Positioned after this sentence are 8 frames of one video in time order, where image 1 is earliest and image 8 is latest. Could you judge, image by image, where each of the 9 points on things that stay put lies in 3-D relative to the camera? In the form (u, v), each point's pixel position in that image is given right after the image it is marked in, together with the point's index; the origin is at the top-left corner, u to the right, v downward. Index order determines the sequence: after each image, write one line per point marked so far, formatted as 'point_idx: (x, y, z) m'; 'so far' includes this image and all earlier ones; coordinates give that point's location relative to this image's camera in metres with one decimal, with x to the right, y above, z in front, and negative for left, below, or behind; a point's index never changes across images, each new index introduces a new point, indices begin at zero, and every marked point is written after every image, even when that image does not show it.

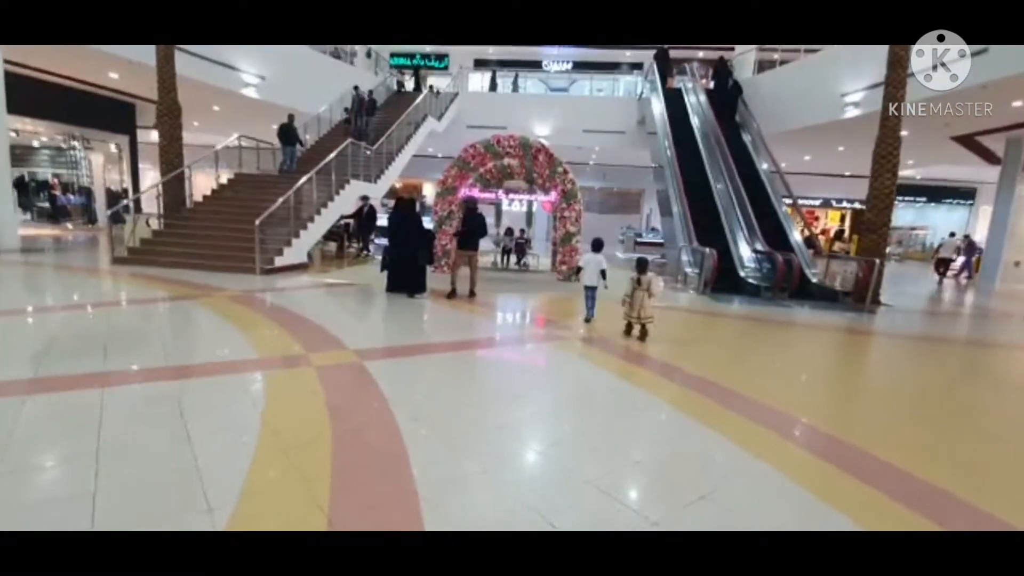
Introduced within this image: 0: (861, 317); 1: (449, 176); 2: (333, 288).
0: (+4.6, -0.4, +7.6) m
1: (-1.0, +1.8, +8.9) m
2: (-2.4, 0.0, +7.3) m
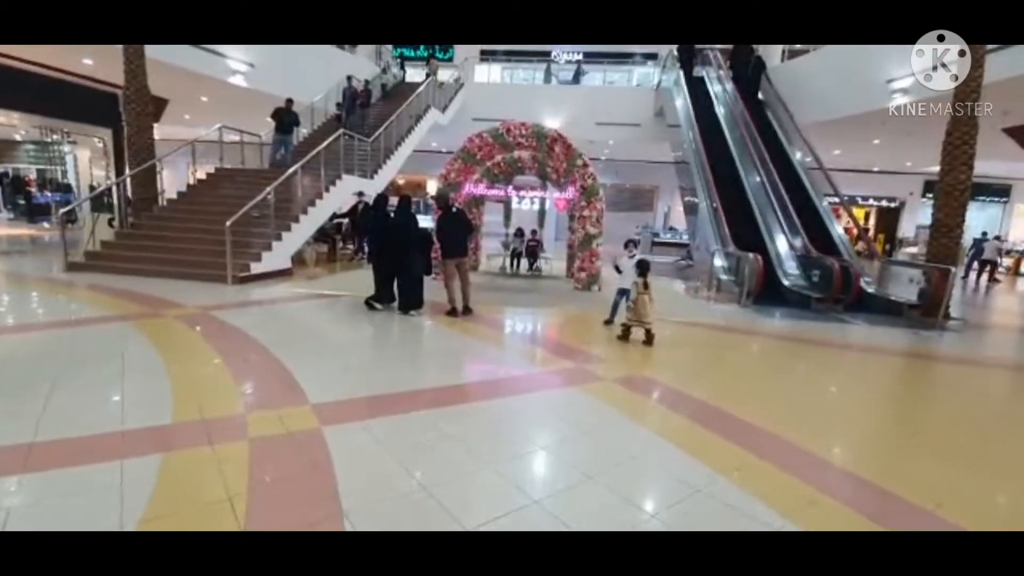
0: (+4.8, -0.5, +6.6) m
1: (-0.8, +1.7, +7.9) m
2: (-2.2, -0.1, +6.4) m
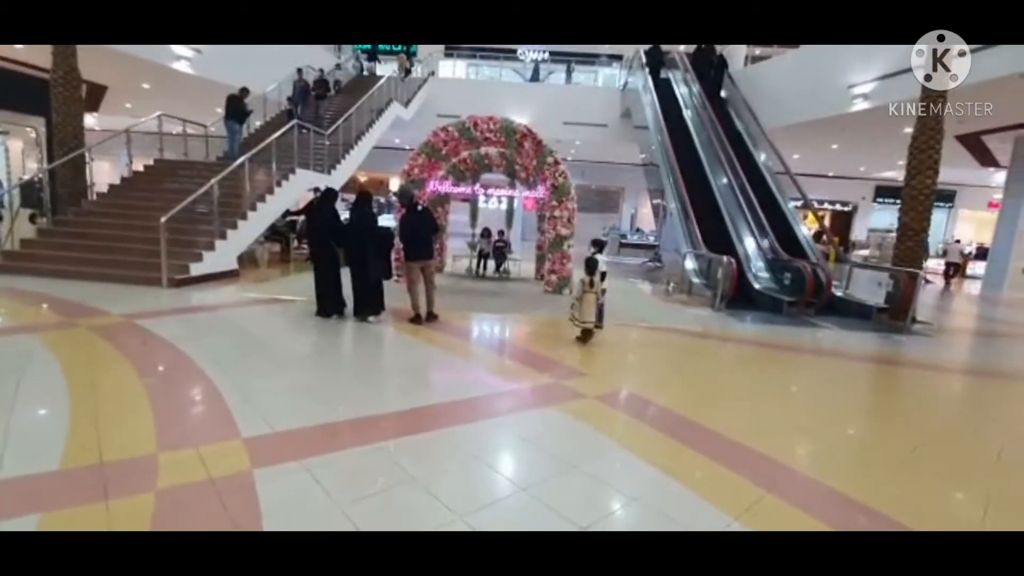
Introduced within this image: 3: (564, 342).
0: (+4.4, -0.6, +6.5) m
1: (-1.3, +1.6, +7.4) m
2: (-2.6, -0.2, +5.8) m
3: (+0.5, -0.5, +5.5) m
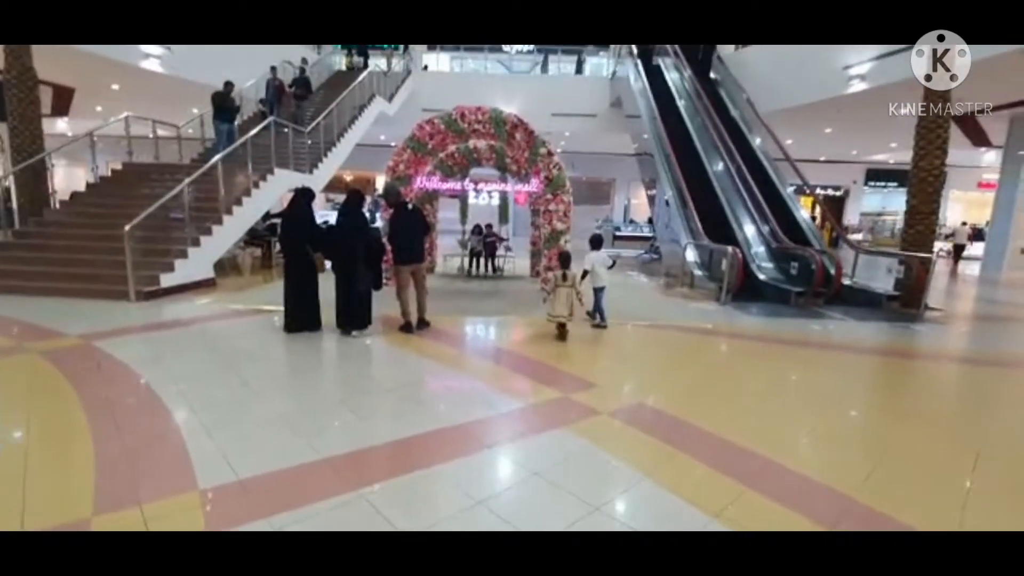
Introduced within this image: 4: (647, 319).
0: (+4.4, -0.4, +6.3) m
1: (-1.4, +1.6, +7.0) m
2: (-2.6, -0.2, +5.5) m
3: (+0.5, -0.5, +5.2) m
4: (+1.5, -0.4, +6.5) m
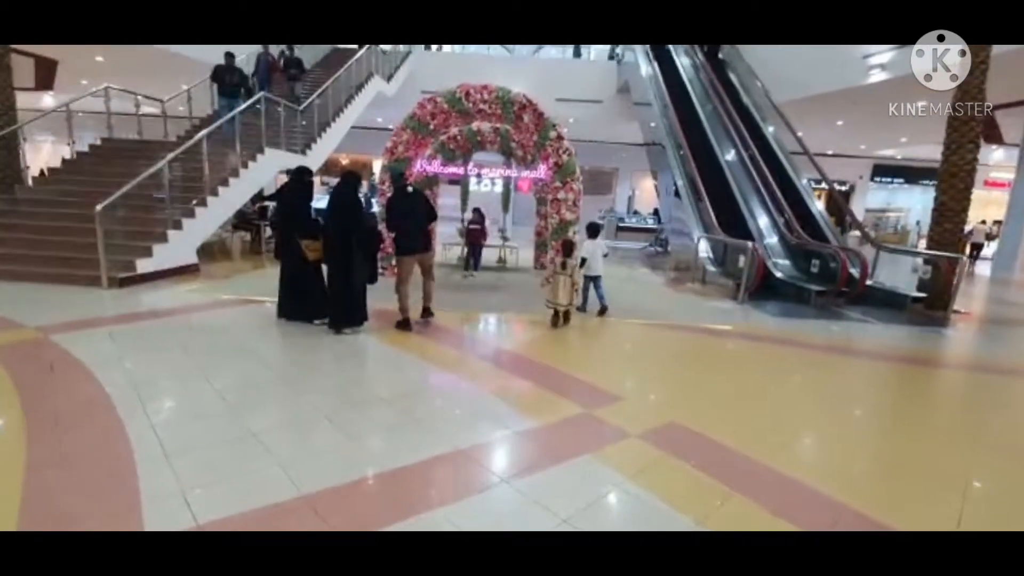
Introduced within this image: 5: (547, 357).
0: (+4.4, -0.5, +5.9) m
1: (-1.3, +1.7, +6.6) m
2: (-2.6, -0.1, +5.0) m
3: (+0.5, -0.5, +4.8) m
4: (+1.6, -0.3, +6.1) m
5: (+0.3, -0.5, +4.3) m
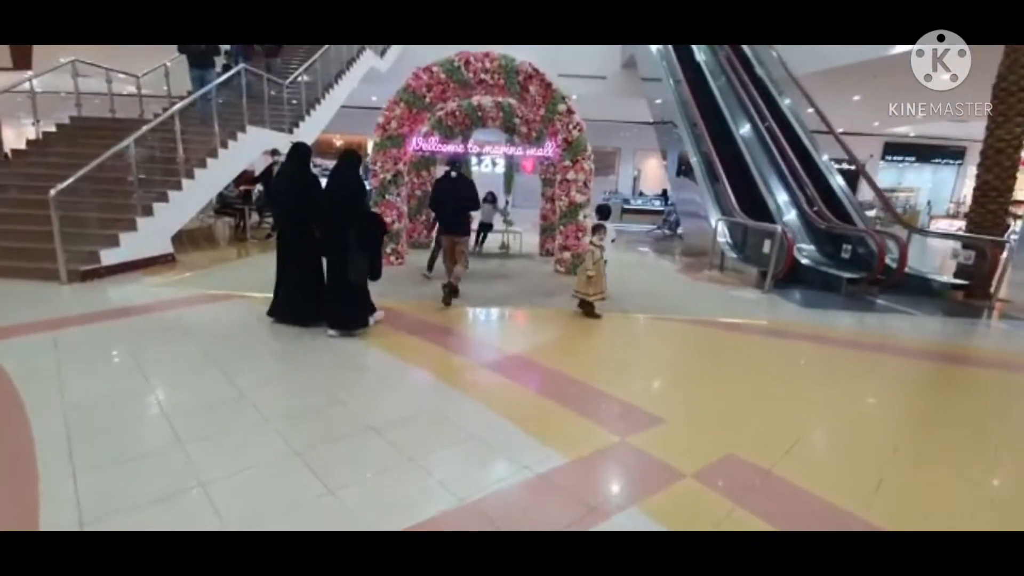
0: (+4.5, -0.3, +5.4) m
1: (-1.3, +1.8, +6.1) m
2: (-2.5, -0.1, +4.6) m
3: (+0.6, -0.4, +4.3) m
4: (+1.6, -0.2, +5.6) m
5: (+0.3, -0.5, +3.8) m
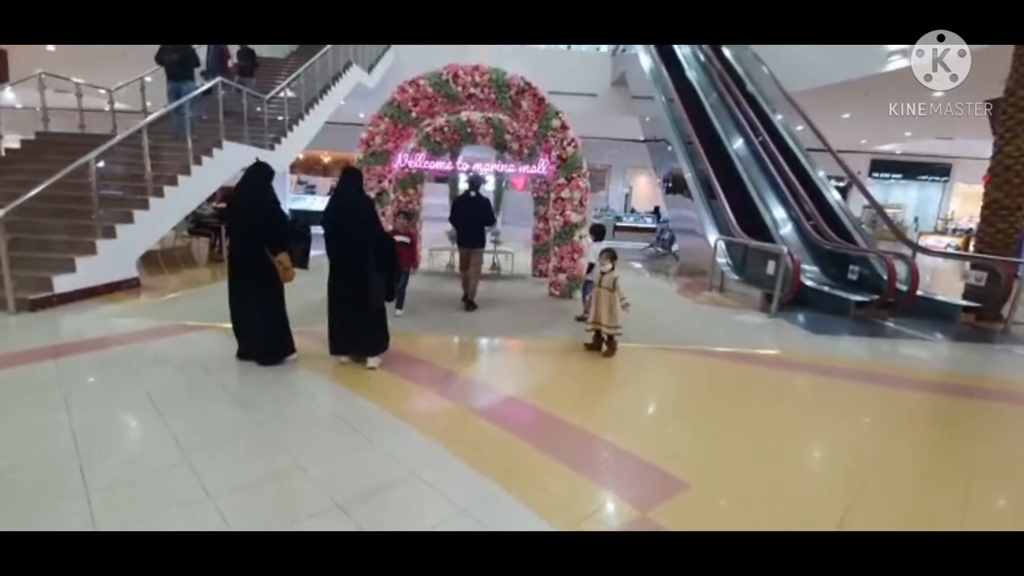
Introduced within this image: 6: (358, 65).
0: (+4.4, -0.5, +5.2) m
1: (-1.4, +1.6, +5.8) m
2: (-2.6, -0.3, +4.2) m
3: (+0.5, -0.6, +4.0) m
4: (+1.6, -0.4, +5.3) m
5: (+0.3, -0.7, +3.5) m
6: (-3.1, +4.5, +11.3) m
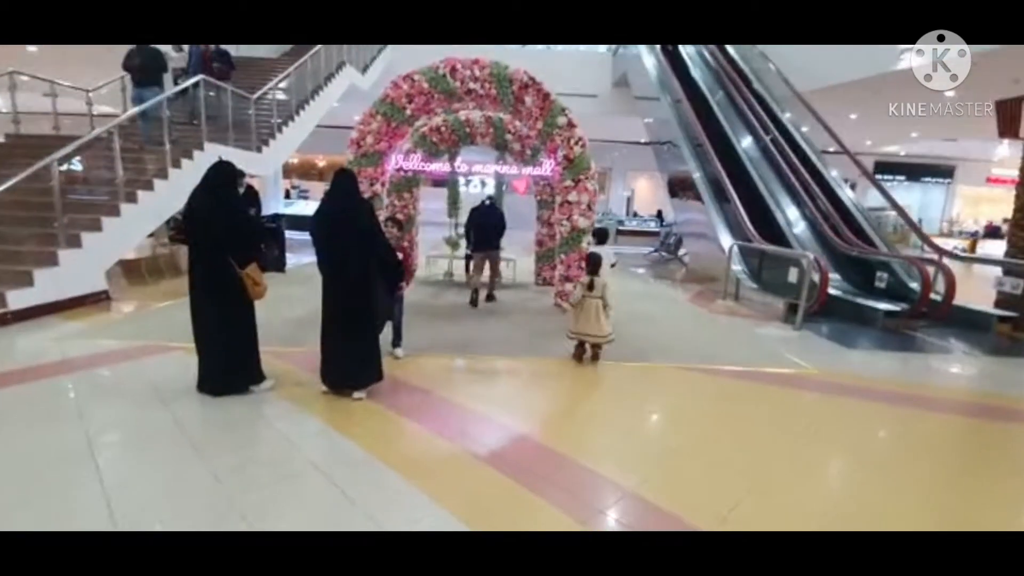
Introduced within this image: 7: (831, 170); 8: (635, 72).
0: (+4.4, -0.6, +4.8) m
1: (-1.4, +1.5, +5.4) m
2: (-2.5, -0.4, +3.8) m
3: (+0.6, -0.7, +3.6) m
4: (+1.6, -0.5, +4.9) m
5: (+0.3, -0.8, +3.1) m
6: (-3.1, +4.4, +11.0) m
7: (+4.5, +1.6, +7.8) m
8: (+2.6, +4.6, +11.9) m
